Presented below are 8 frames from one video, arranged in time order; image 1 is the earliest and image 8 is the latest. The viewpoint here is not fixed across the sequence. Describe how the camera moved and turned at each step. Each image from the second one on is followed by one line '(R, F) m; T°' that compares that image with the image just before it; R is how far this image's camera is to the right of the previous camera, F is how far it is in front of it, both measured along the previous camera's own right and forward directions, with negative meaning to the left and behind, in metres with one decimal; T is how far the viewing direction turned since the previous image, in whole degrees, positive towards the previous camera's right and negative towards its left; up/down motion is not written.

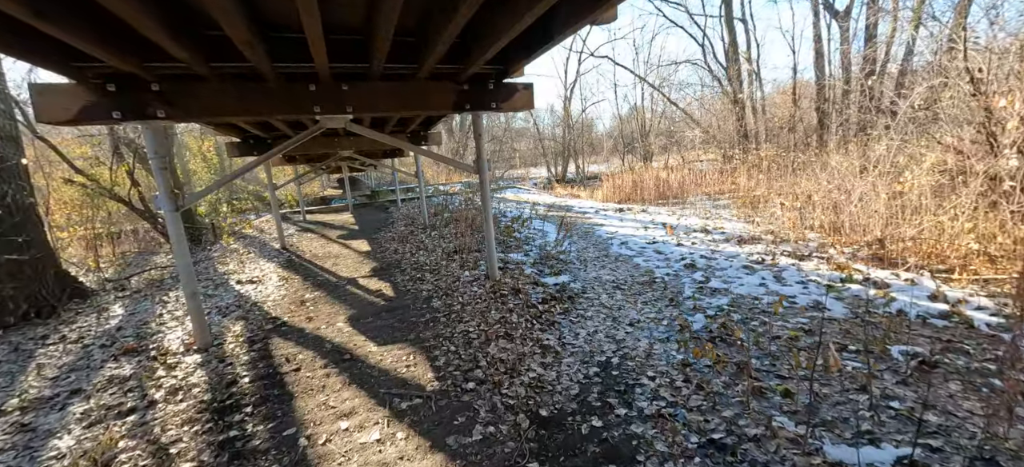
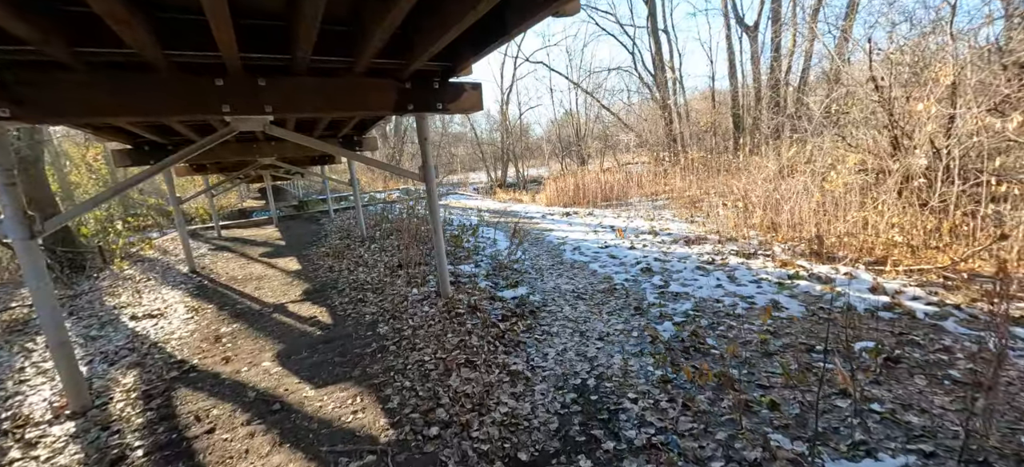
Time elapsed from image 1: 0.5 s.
(-0.1, +0.4) m; +8°
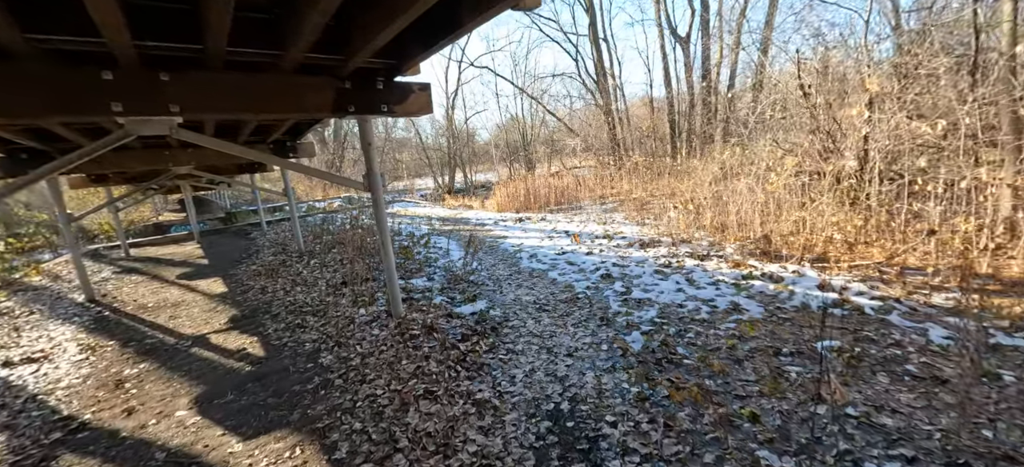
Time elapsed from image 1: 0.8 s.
(-0.1, +0.3) m; +7°
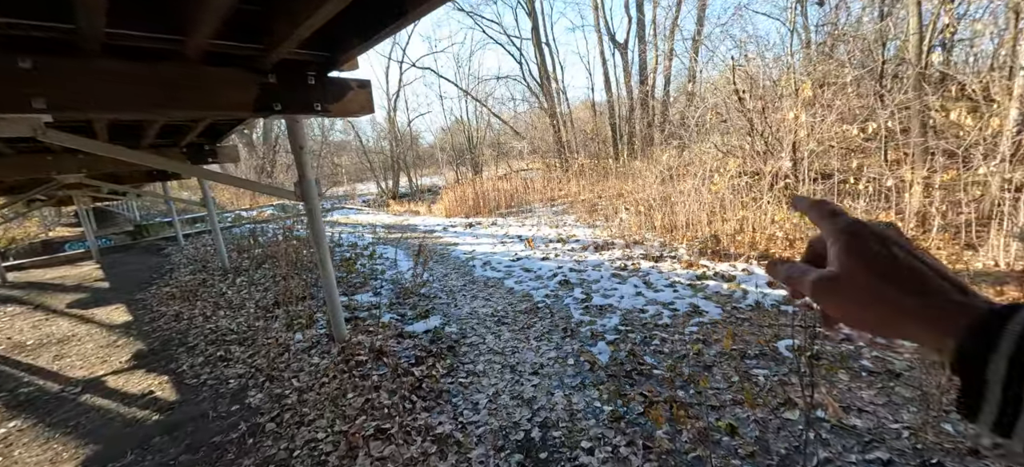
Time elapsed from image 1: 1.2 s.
(-0.1, +0.3) m; +7°
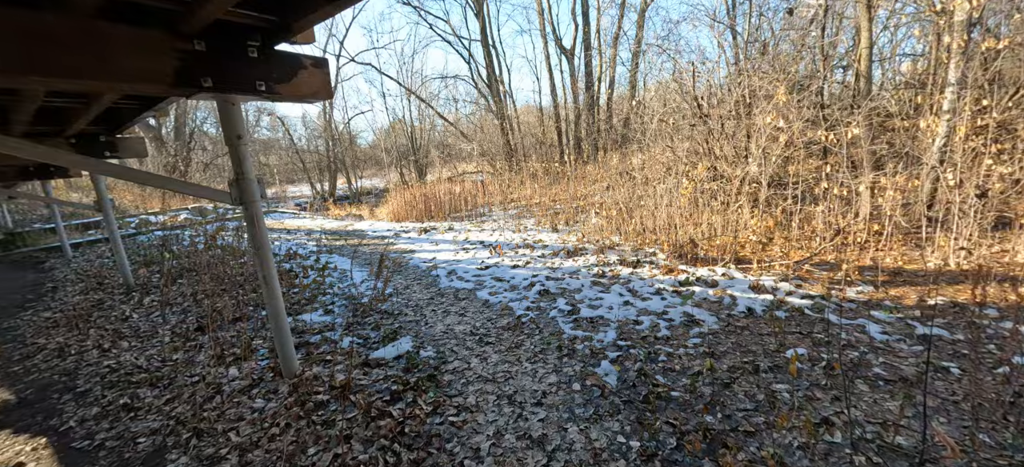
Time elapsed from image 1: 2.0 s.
(-0.4, +0.5) m; +8°
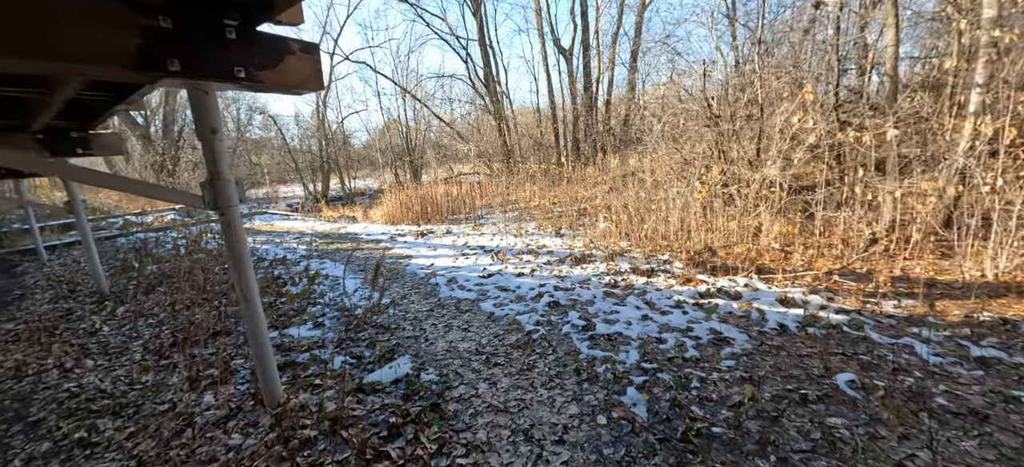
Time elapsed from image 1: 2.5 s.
(-0.1, +0.3) m; +1°
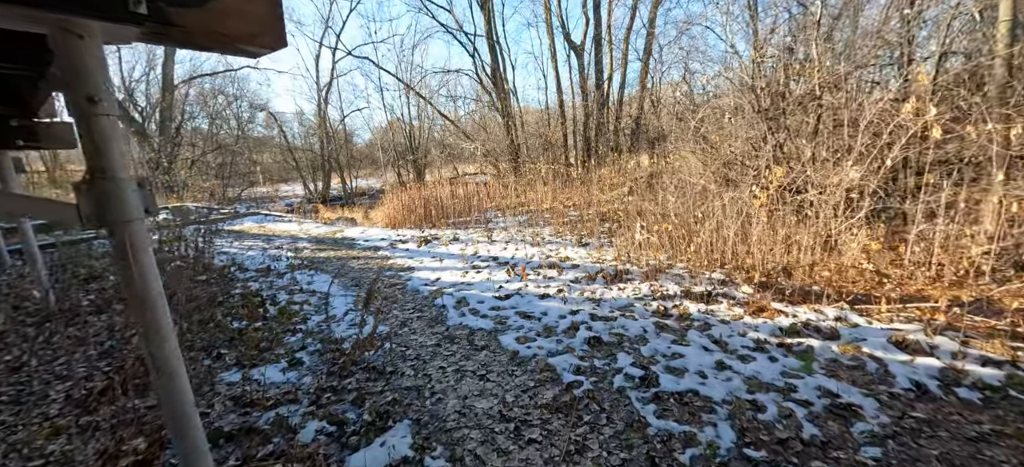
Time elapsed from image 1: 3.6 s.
(-0.2, +0.9) m; 0°
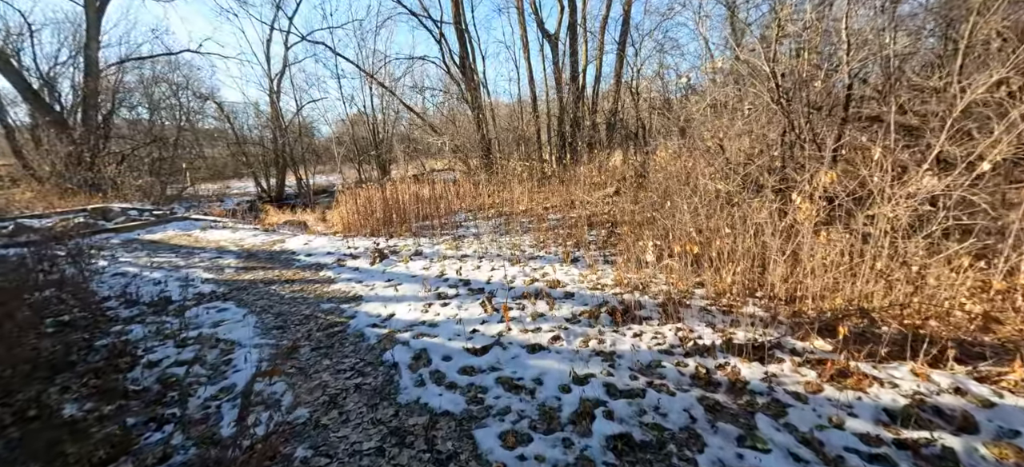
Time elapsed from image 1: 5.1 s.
(-0.1, +1.2) m; +4°
